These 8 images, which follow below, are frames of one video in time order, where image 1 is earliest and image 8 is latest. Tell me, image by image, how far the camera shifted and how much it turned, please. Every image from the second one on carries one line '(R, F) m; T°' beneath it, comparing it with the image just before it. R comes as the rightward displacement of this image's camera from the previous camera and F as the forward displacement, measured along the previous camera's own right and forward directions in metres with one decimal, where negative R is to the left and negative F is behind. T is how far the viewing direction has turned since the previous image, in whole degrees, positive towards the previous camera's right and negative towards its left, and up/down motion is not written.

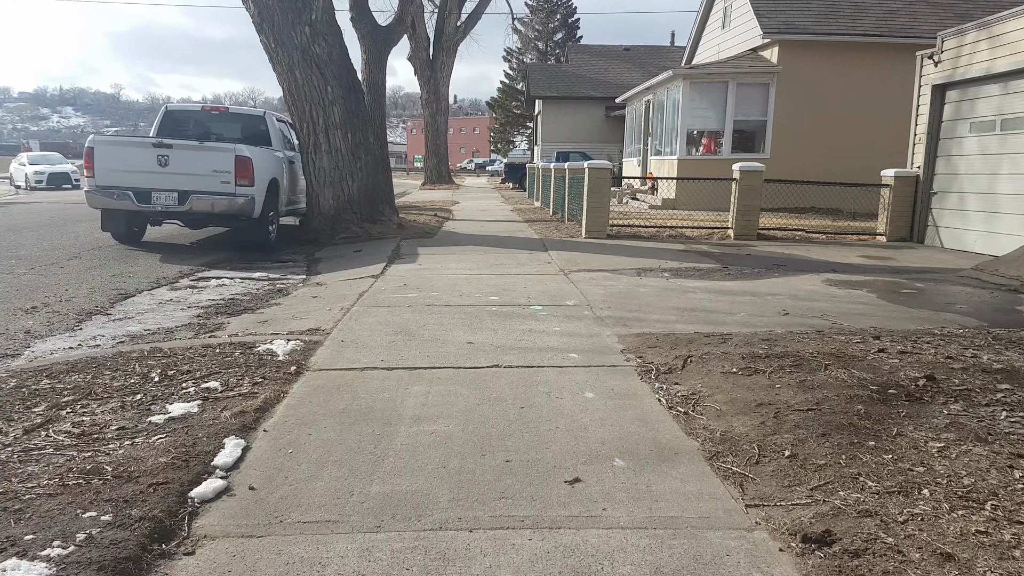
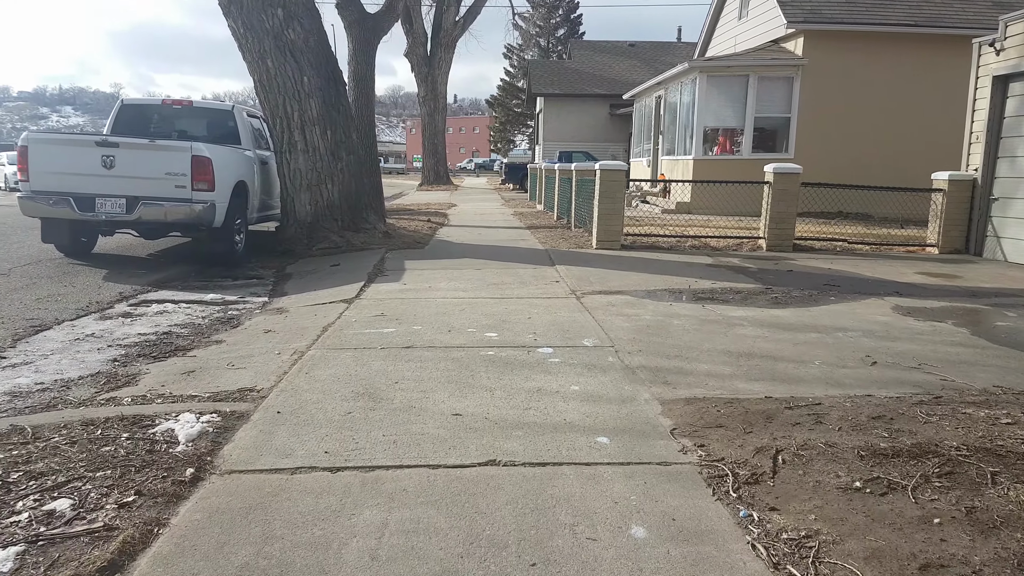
(0.0, +1.4) m; 0°
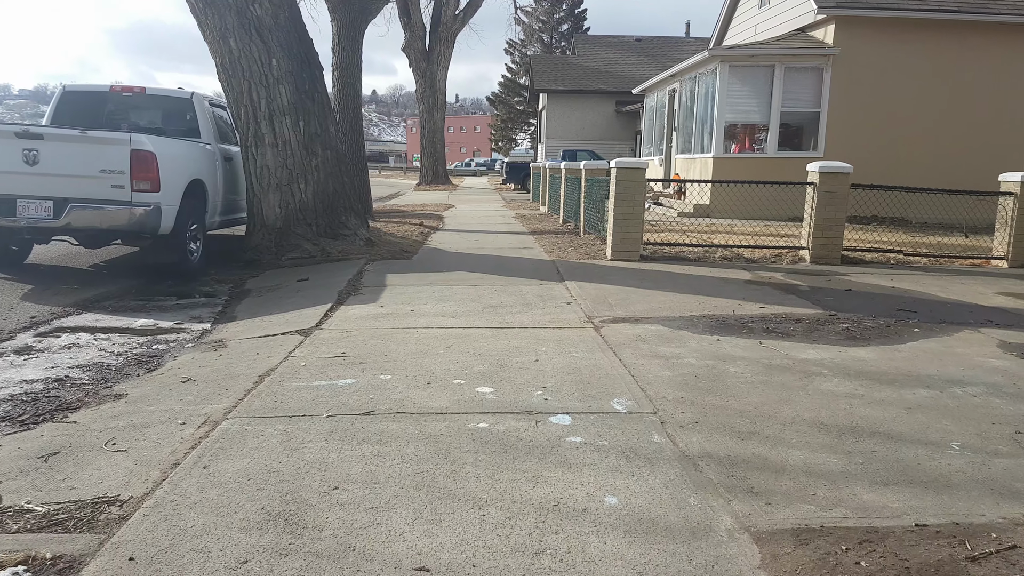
(0.0, +1.4) m; 0°
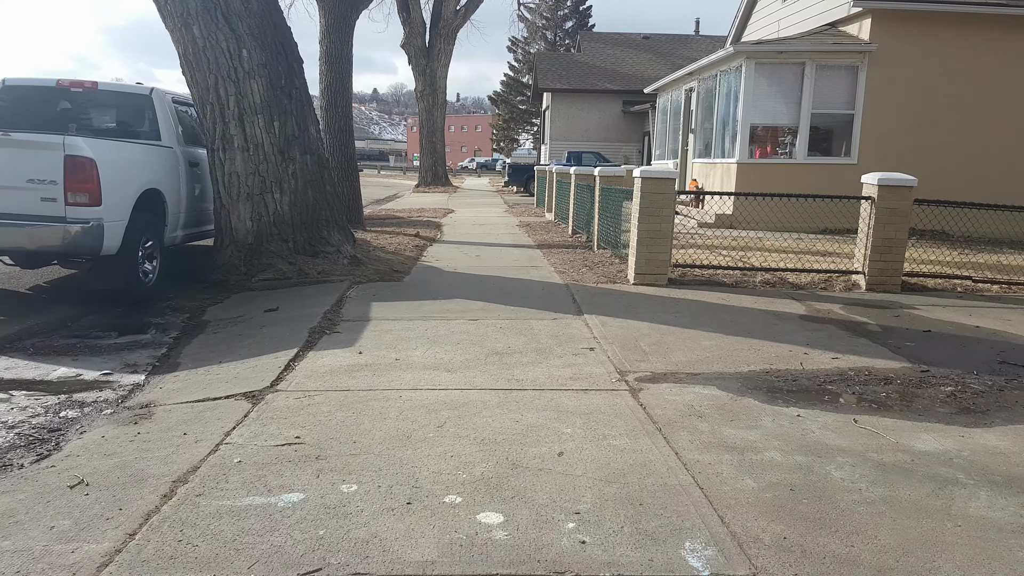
(-0.1, +1.2) m; 0°
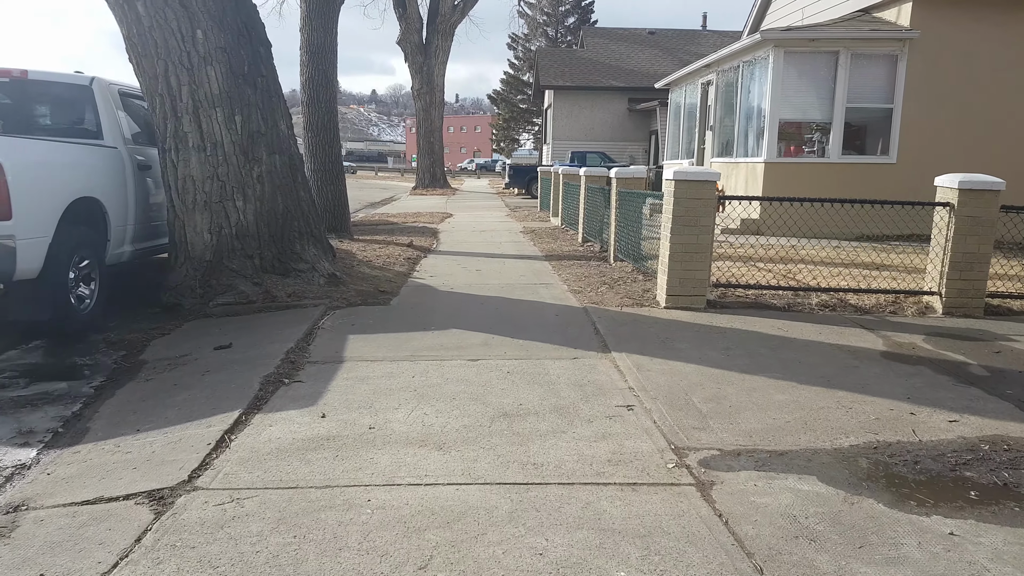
(-0.1, +1.2) m; 0°
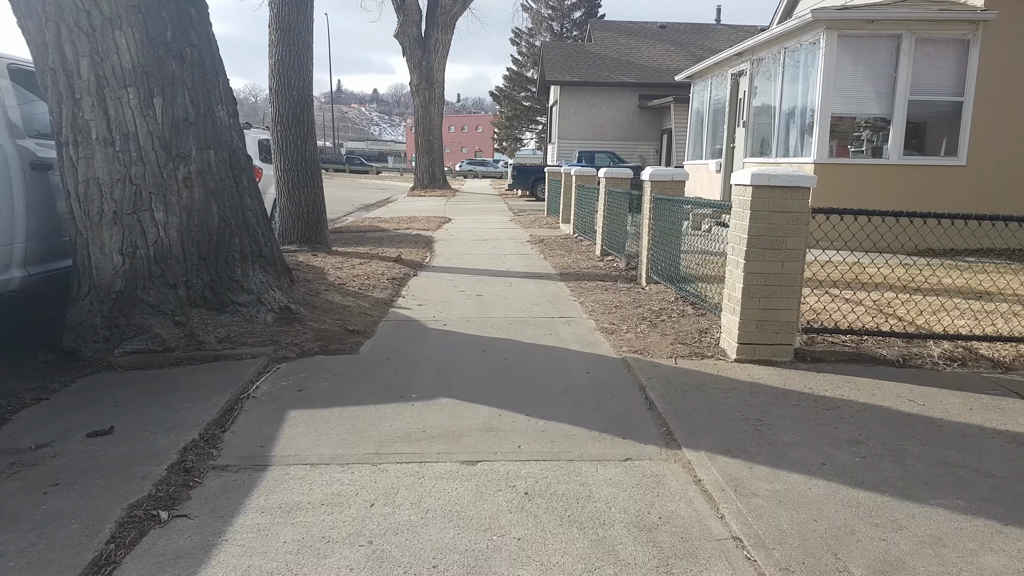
(-0.1, +1.7) m; 0°
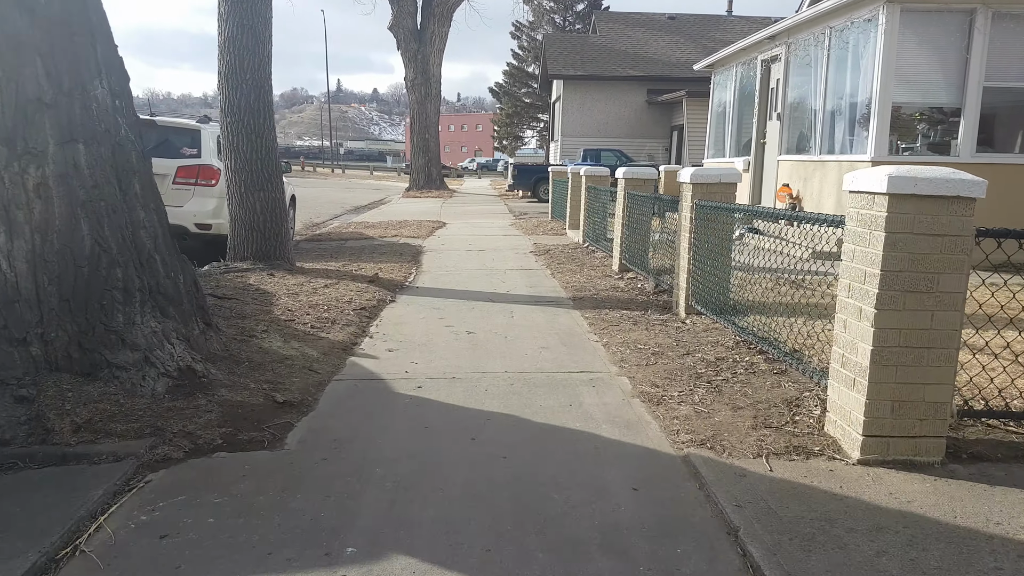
(0.0, +1.6) m; 0°
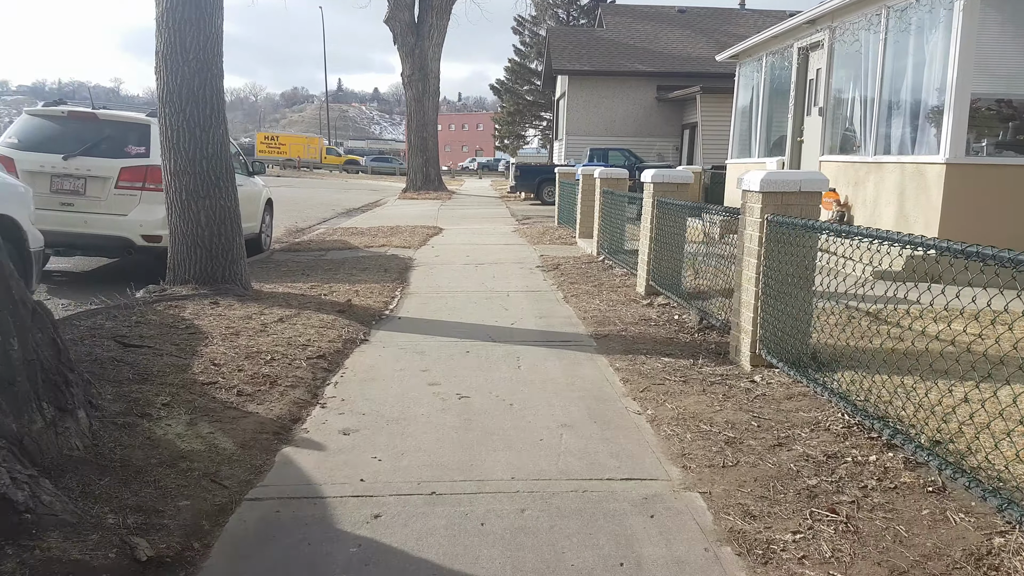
(0.0, +1.4) m; 0°
